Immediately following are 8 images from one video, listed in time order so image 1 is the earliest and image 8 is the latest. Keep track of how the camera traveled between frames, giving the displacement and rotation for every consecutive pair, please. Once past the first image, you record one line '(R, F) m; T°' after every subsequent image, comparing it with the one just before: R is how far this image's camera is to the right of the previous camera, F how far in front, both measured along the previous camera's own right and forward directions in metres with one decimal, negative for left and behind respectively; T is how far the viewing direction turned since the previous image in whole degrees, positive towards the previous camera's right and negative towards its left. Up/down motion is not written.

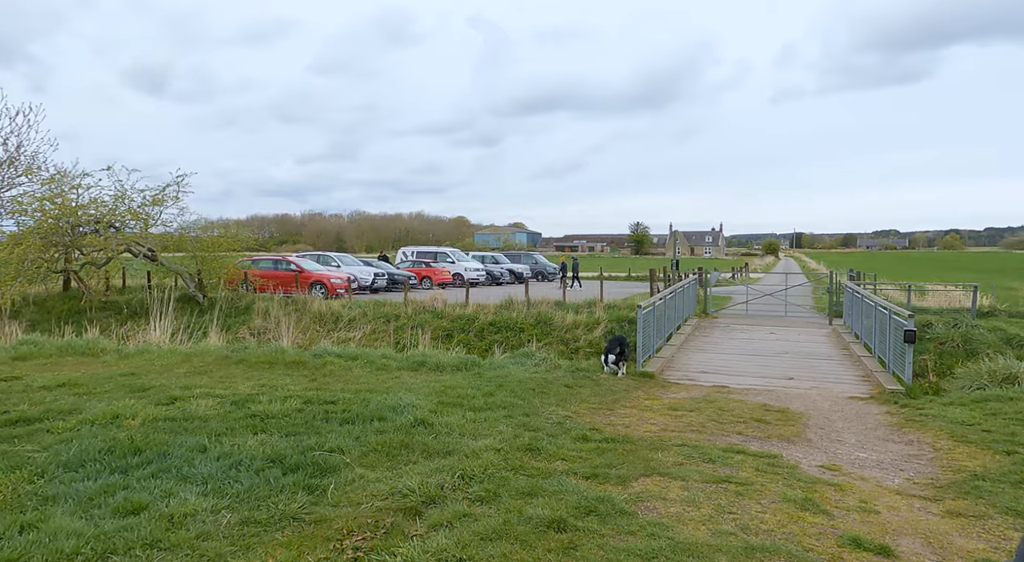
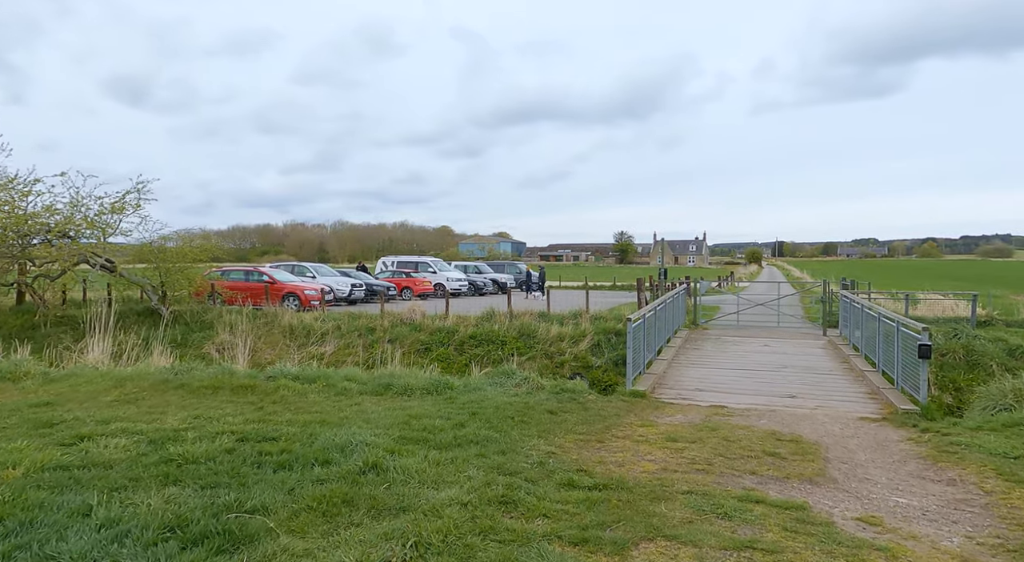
(+0.1, +0.7) m; +1°
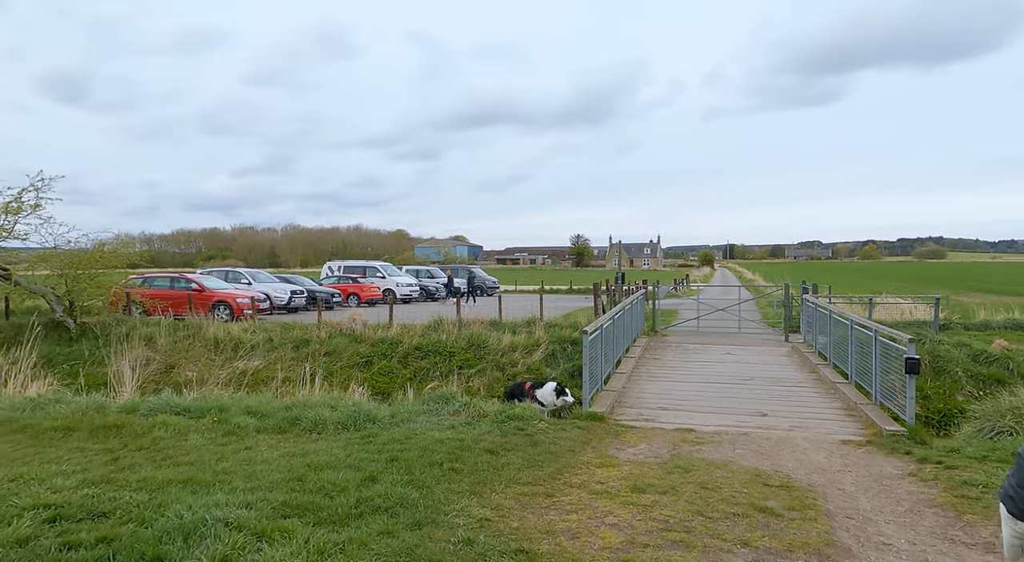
(+0.2, +1.0) m; +4°
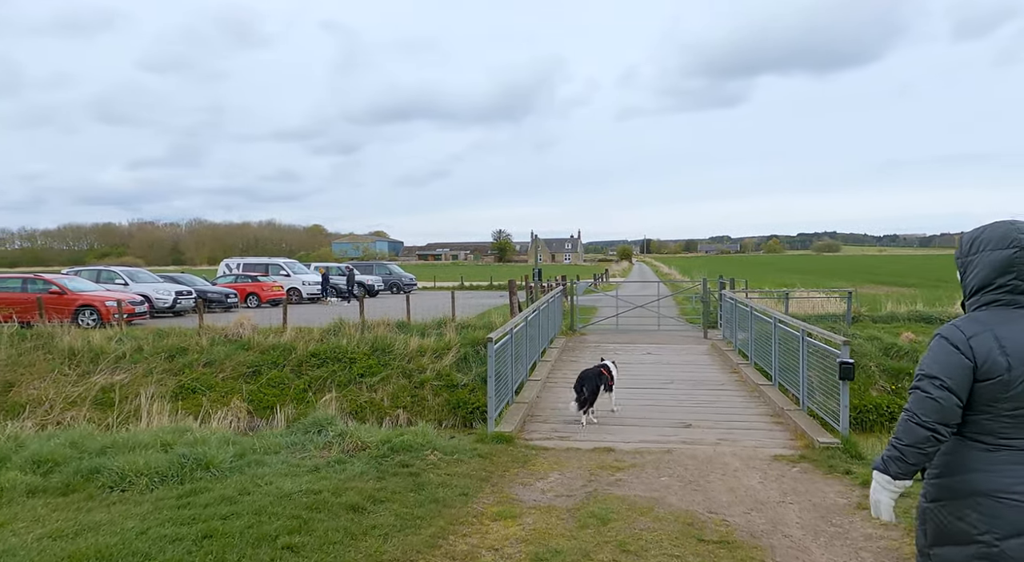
(+0.3, +1.1) m; +7°
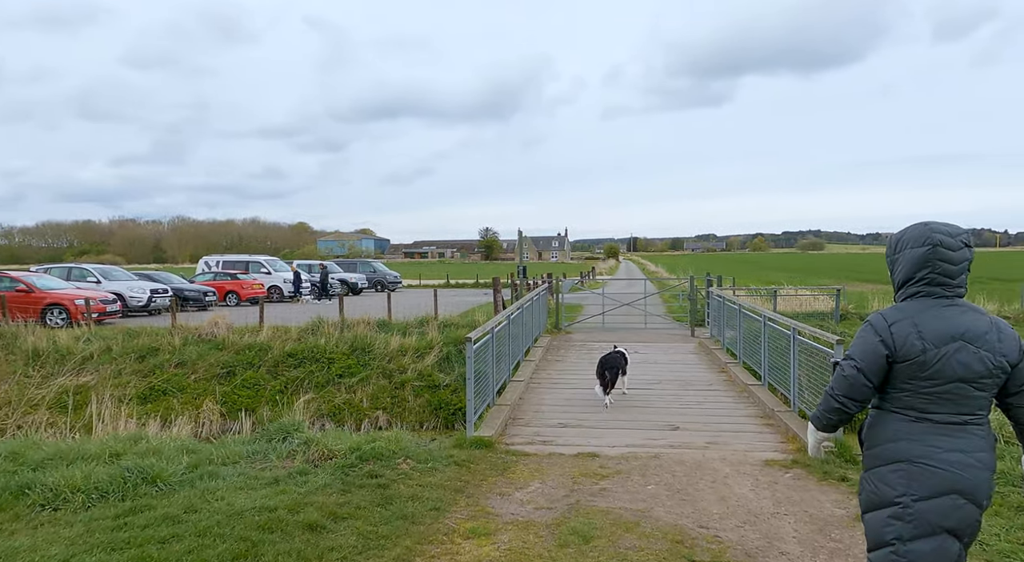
(+0.1, +0.3) m; +1°
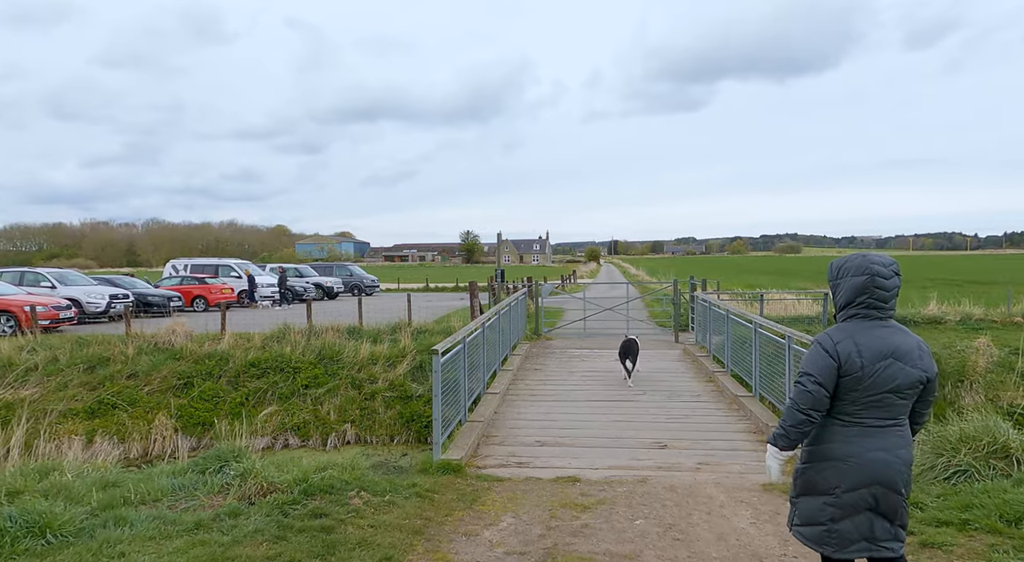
(+0.1, +0.6) m; +2°
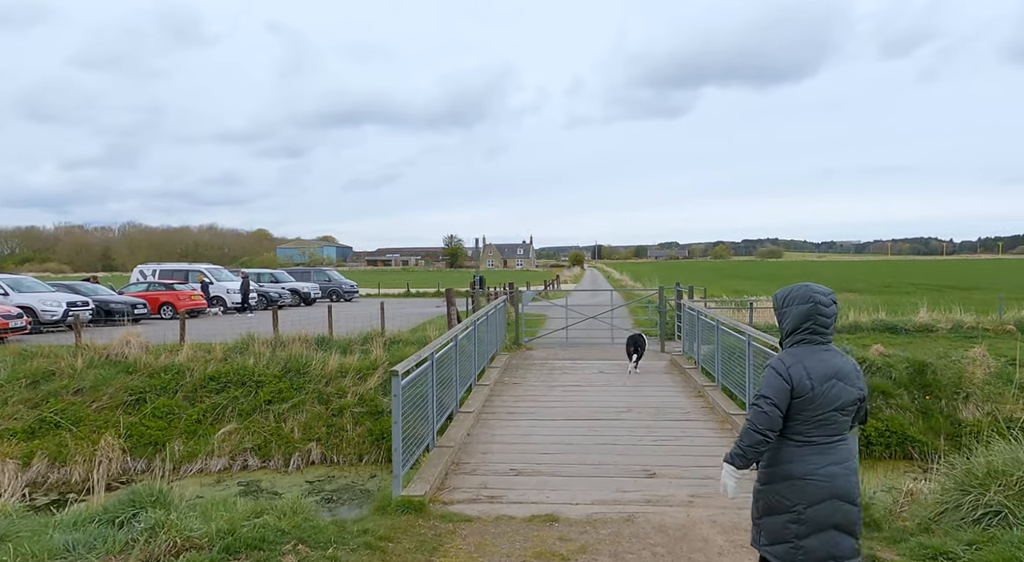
(+0.1, +0.6) m; +1°
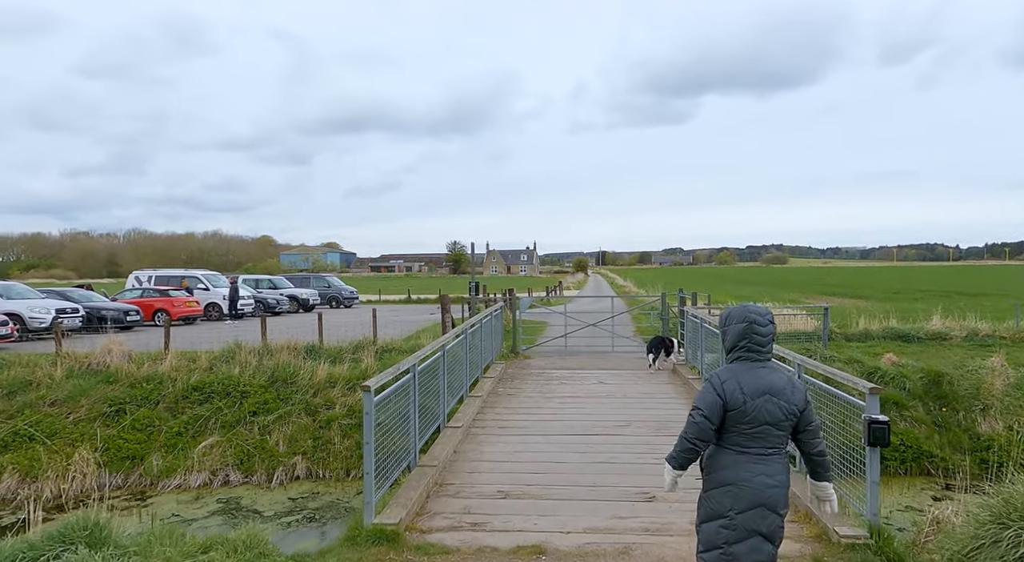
(+0.1, +0.5) m; 0°
